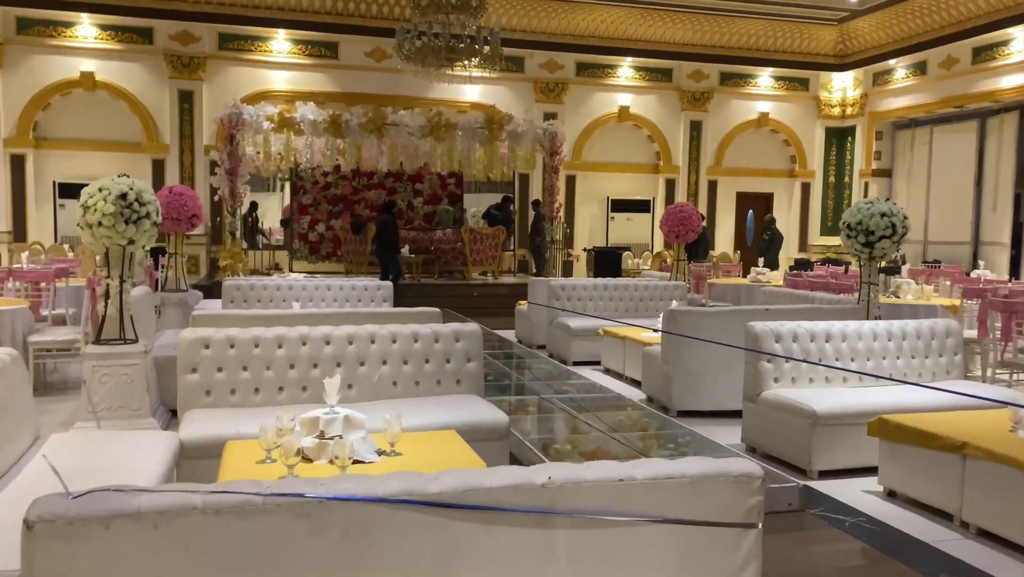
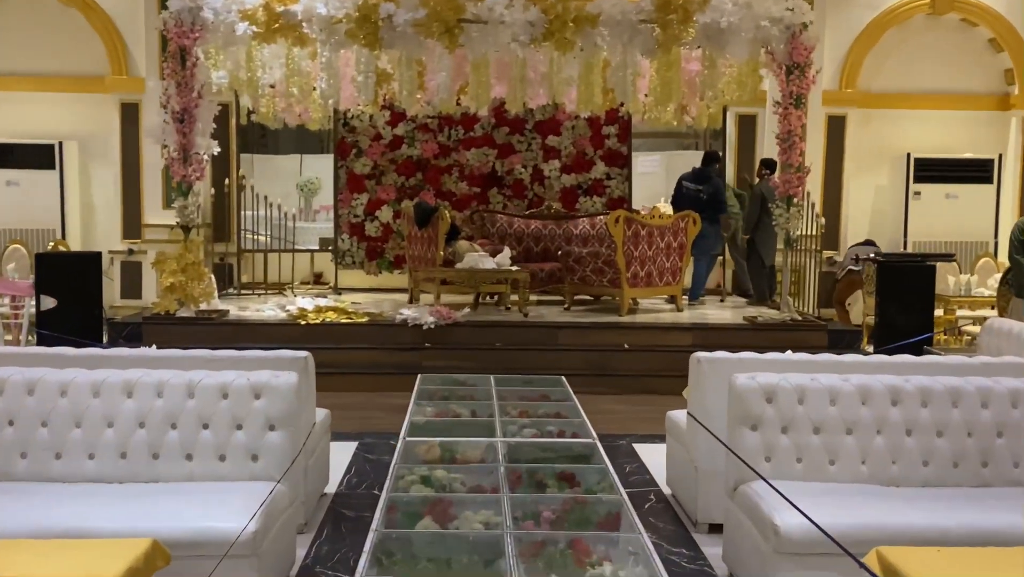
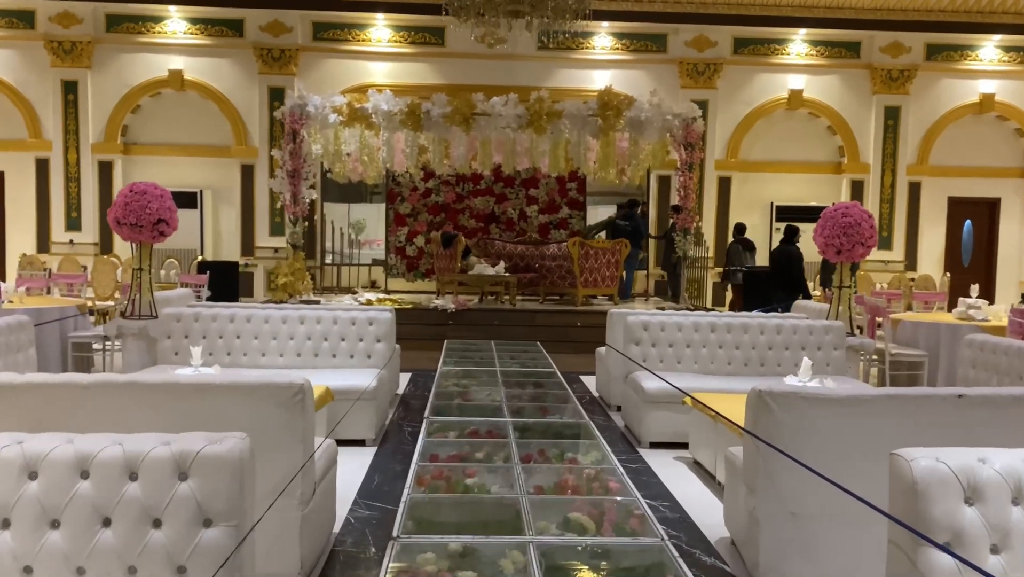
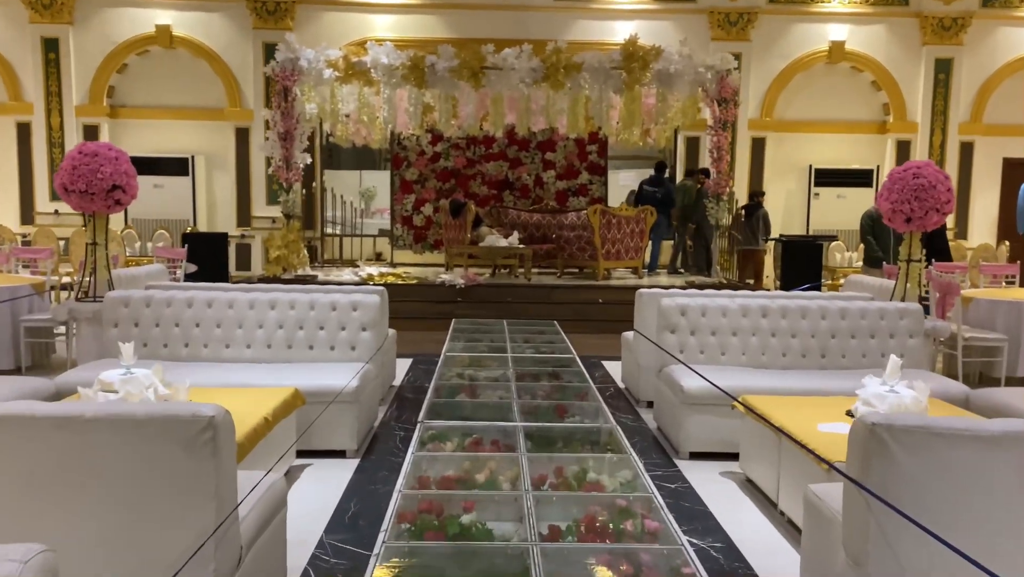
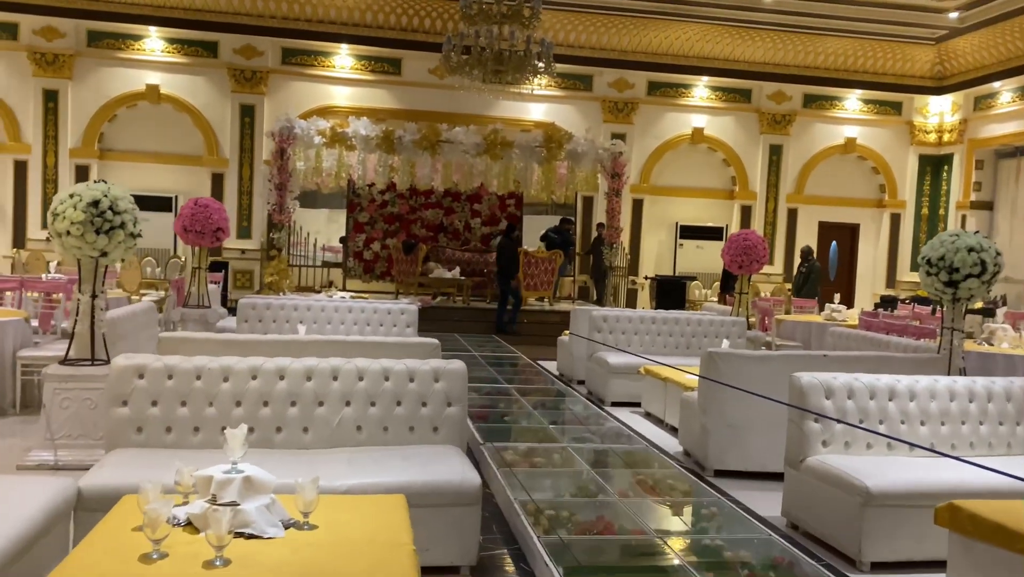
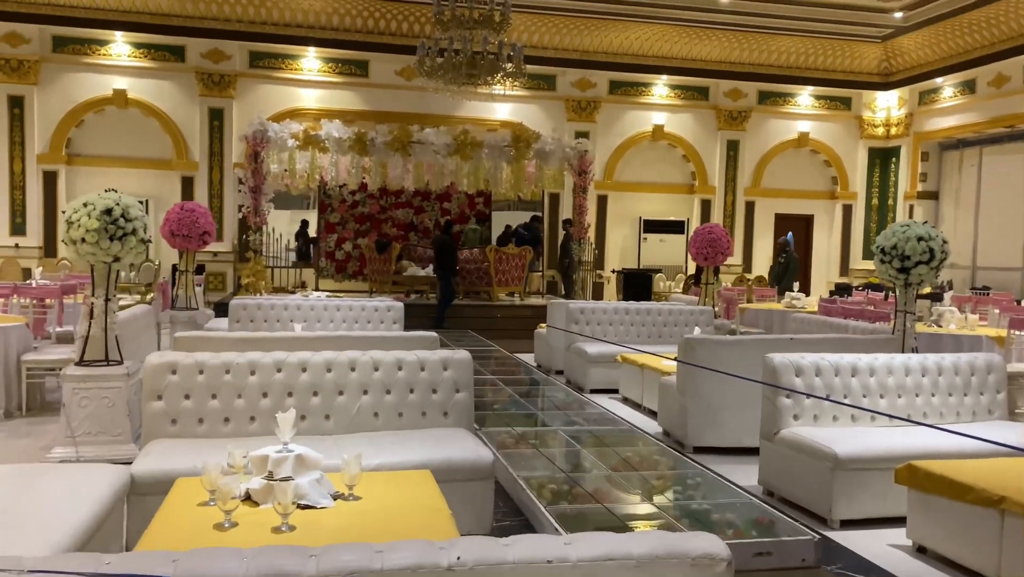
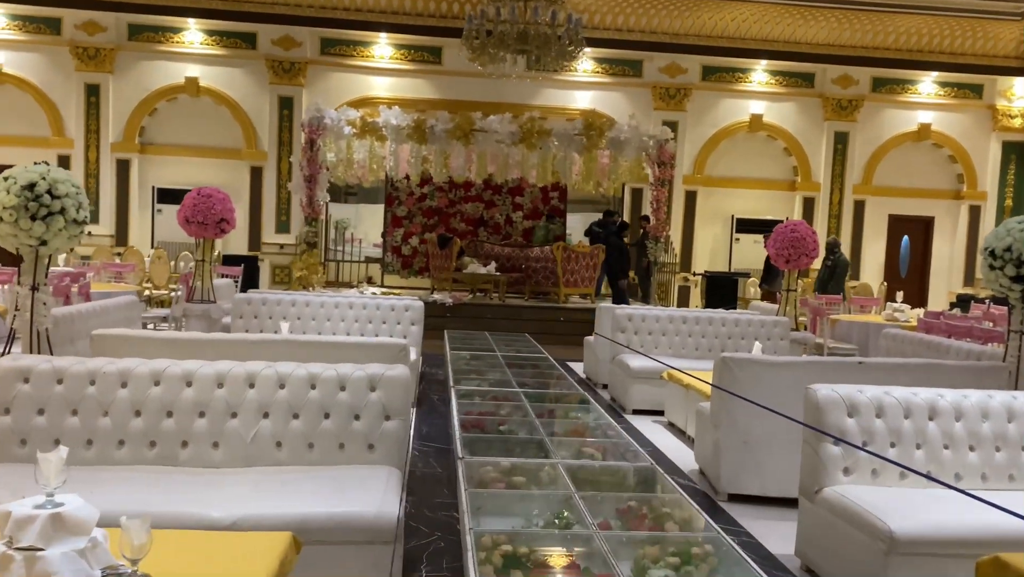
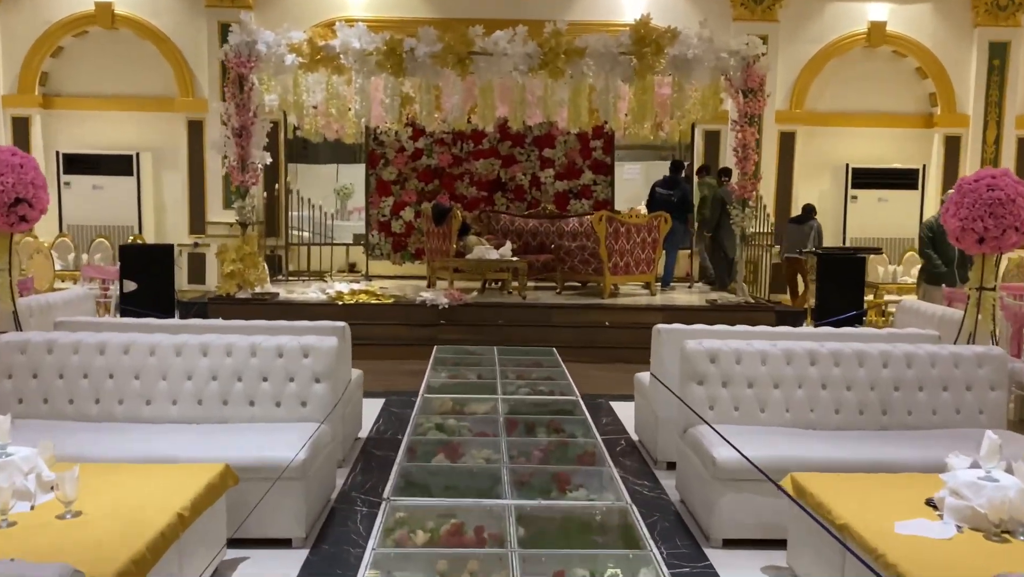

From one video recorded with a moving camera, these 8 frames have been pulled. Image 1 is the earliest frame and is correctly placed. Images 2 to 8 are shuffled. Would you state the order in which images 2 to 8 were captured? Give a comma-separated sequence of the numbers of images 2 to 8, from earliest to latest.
6, 5, 7, 3, 4, 8, 2
